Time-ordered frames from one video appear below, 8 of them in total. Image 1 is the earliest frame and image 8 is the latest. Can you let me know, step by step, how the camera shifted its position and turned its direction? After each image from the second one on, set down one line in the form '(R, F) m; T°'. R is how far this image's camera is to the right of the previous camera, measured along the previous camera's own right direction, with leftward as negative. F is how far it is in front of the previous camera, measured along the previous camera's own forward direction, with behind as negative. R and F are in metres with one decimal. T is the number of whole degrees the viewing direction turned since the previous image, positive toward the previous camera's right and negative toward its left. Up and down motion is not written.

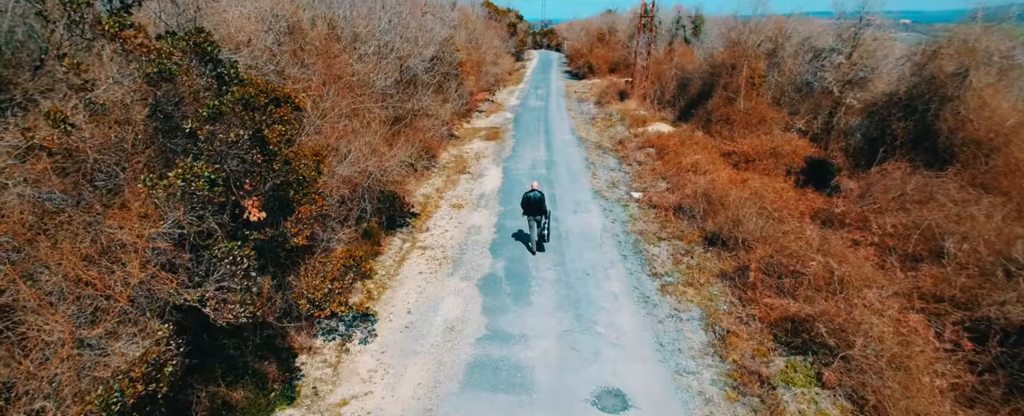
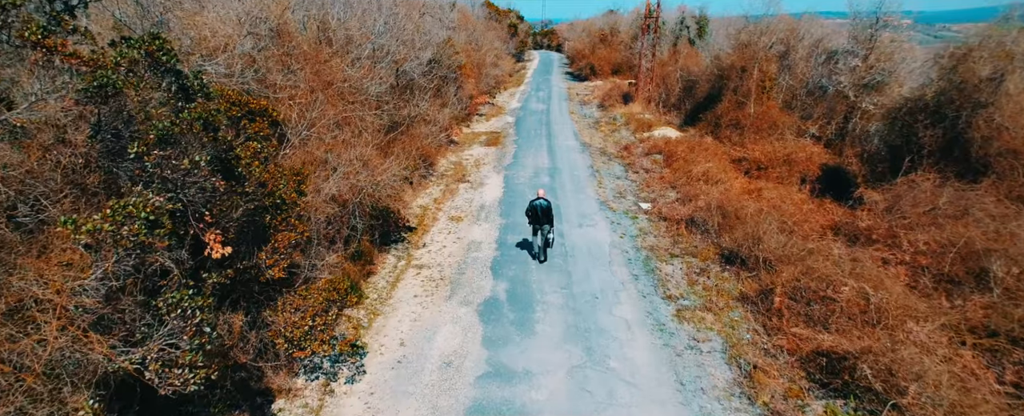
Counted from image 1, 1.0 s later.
(0.0, +0.9) m; 0°
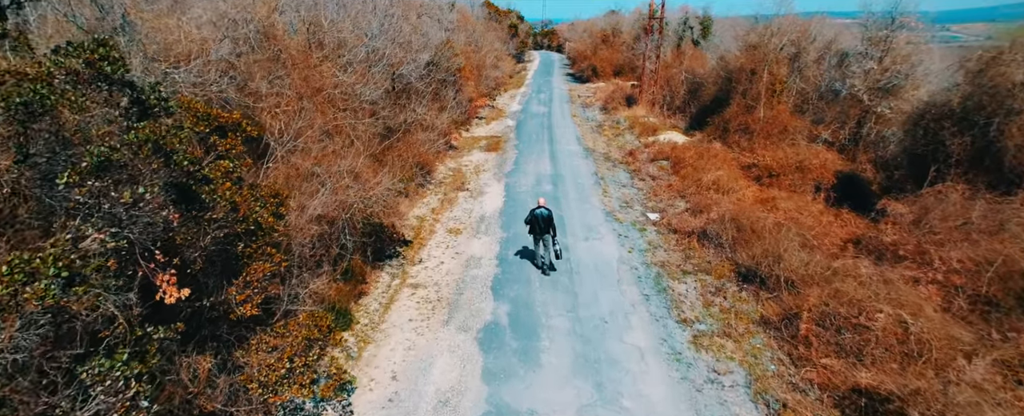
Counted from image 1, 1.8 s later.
(0.0, +0.8) m; 0°
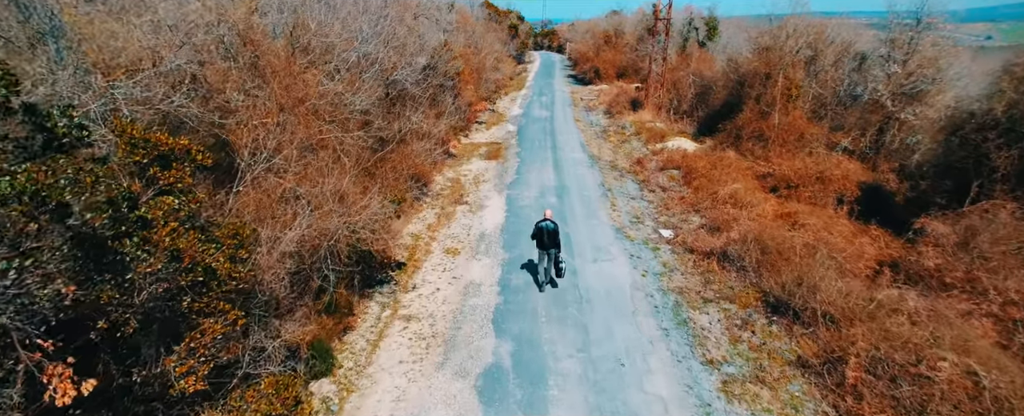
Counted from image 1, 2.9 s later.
(-0.1, +1.2) m; 0°
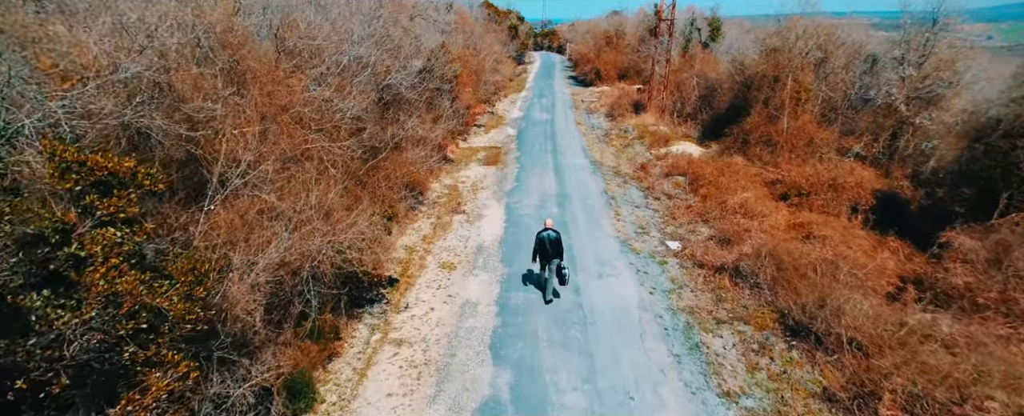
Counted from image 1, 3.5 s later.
(0.0, +0.7) m; 0°
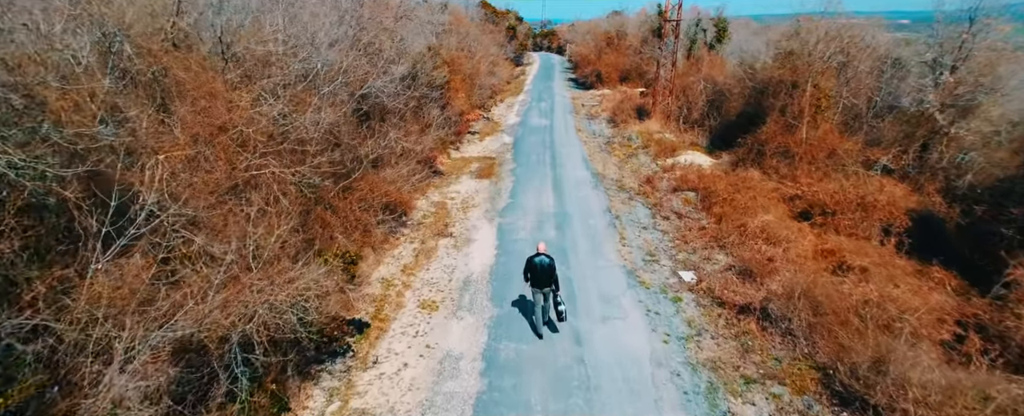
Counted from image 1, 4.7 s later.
(+0.2, +1.7) m; 0°
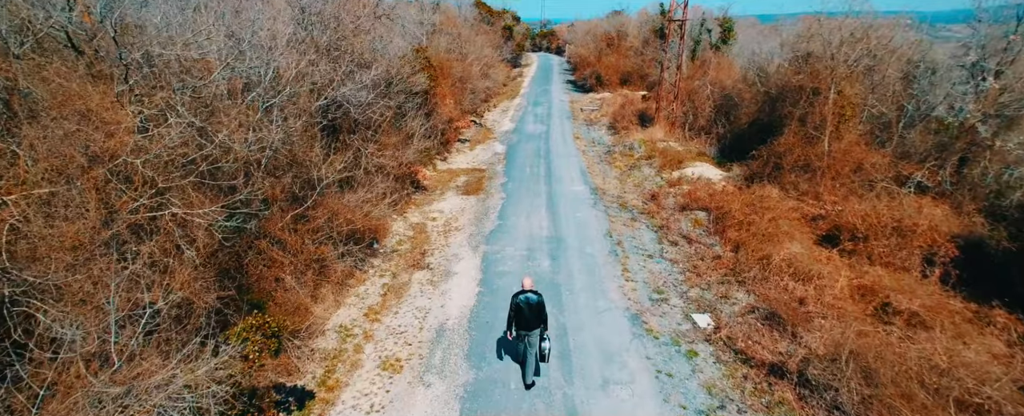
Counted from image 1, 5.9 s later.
(+0.3, +2.0) m; 0°
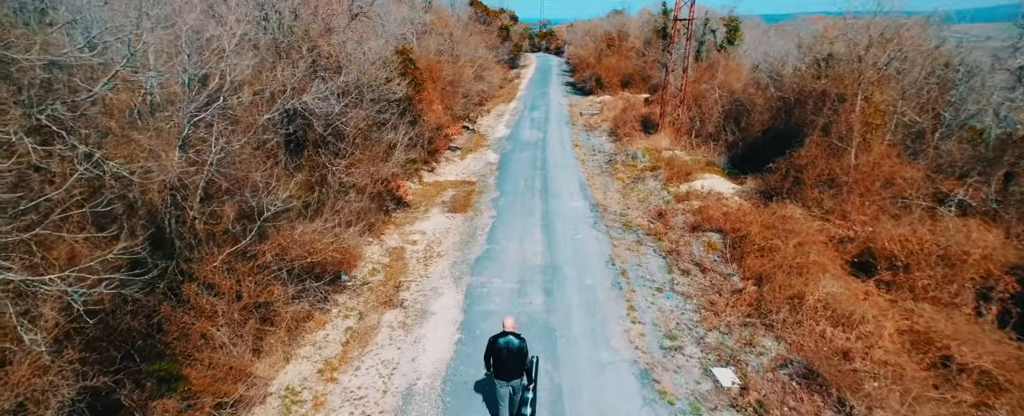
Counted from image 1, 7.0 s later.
(+0.3, +1.8) m; 0°
